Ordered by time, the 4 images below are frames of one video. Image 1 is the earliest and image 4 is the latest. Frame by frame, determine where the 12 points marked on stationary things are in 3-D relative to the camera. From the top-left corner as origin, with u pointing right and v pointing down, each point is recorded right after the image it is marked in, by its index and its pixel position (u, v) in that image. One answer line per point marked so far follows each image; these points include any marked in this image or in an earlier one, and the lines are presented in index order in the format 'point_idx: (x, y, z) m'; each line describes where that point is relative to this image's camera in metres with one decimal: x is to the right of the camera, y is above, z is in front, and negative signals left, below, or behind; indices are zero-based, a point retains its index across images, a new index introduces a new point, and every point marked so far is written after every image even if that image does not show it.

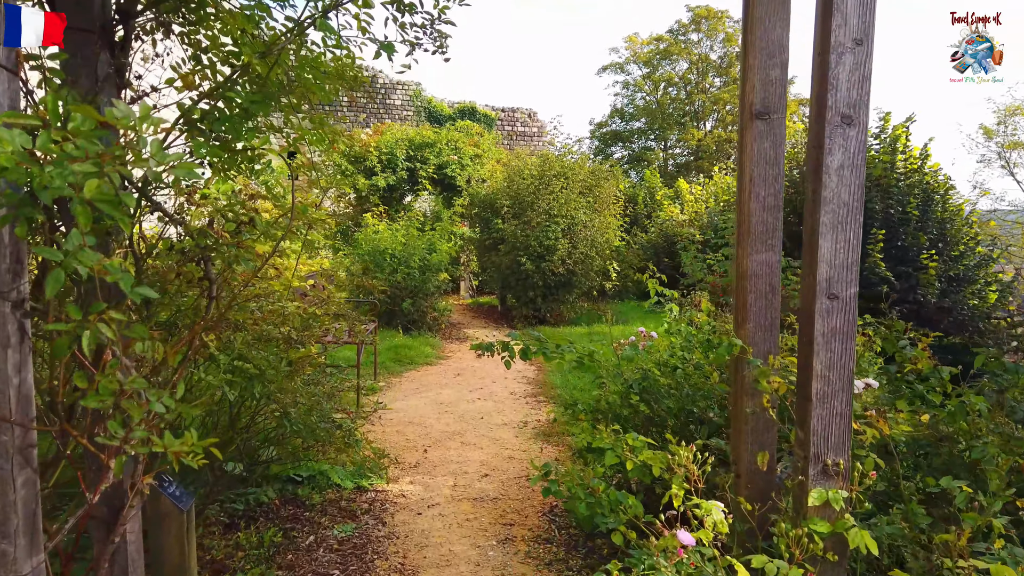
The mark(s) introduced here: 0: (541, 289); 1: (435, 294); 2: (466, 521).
0: (+0.4, 0.0, +9.8) m
1: (-0.9, -0.1, +8.6) m
2: (-0.2, -1.0, +3.1) m
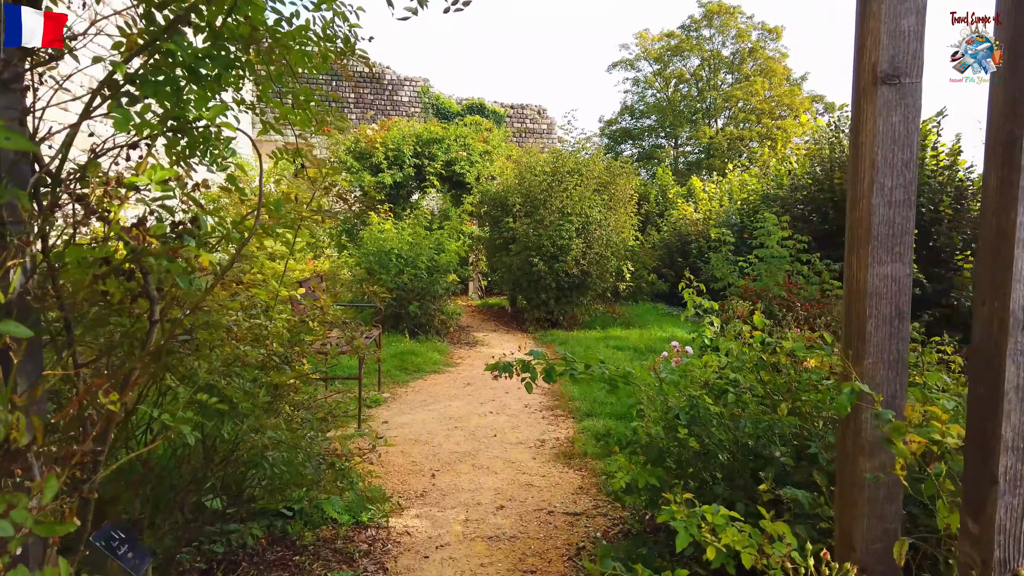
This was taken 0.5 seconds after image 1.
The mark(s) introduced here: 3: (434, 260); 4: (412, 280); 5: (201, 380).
0: (+0.5, 0.0, +9.3) m
1: (-0.7, -0.1, +8.2) m
2: (-0.1, -1.0, +2.7) m
3: (-0.8, +0.3, +8.1) m
4: (-1.0, +0.1, +7.9) m
5: (-0.8, -0.2, +1.9) m
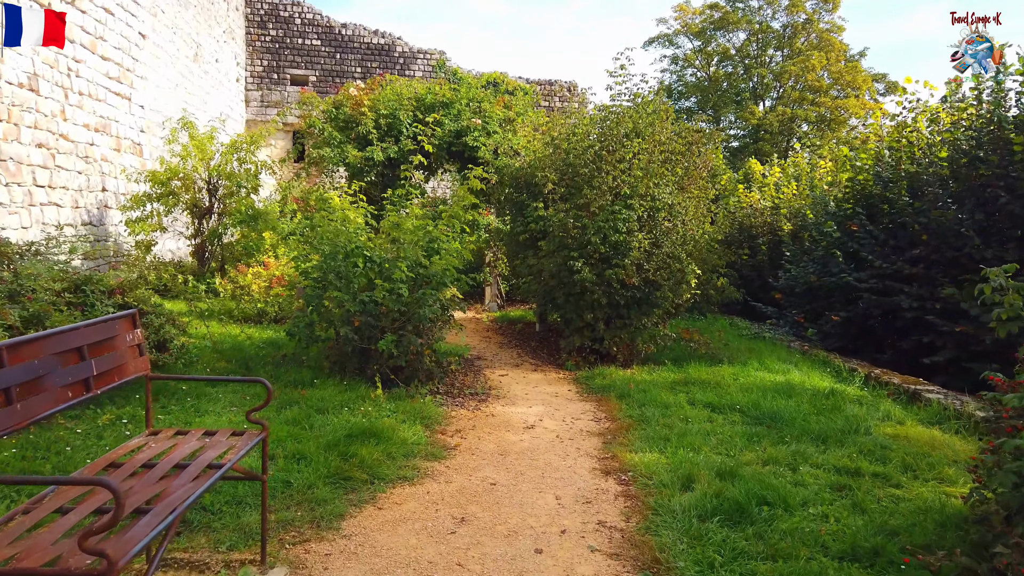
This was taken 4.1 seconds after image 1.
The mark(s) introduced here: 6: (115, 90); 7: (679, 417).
0: (+0.8, -0.2, +6.4) m
1: (-0.5, -0.2, +5.3) m
2: (-0.1, -1.2, -0.2) m
3: (-0.6, +0.2, +5.2) m
4: (-0.8, -0.1, +5.0) m
5: (-0.8, -0.4, -1.0) m
6: (-5.8, +2.9, +10.9) m
7: (+1.0, -0.8, +4.6) m
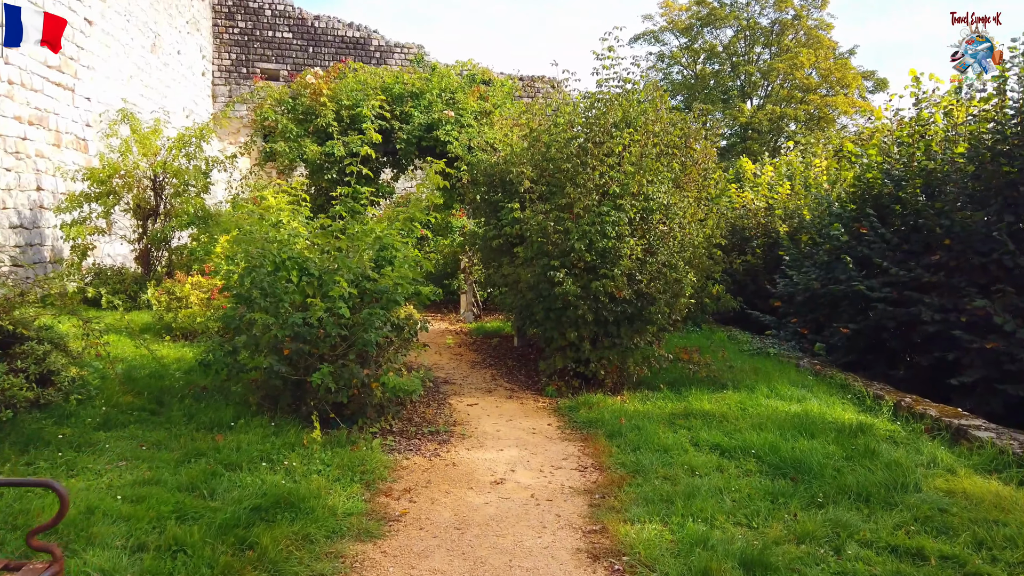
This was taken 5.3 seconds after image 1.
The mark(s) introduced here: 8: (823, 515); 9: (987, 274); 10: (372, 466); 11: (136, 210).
0: (+0.6, -0.3, +5.5) m
1: (-0.7, -0.3, +4.4) m
2: (-0.2, -1.3, -1.1) m
3: (-0.8, +0.1, +4.3) m
4: (-1.0, -0.2, +4.1) m
5: (-0.8, -0.5, -1.9) m
6: (-6.1, +2.8, +9.9) m
7: (+0.9, -0.9, +3.8) m
8: (+1.3, -1.0, +3.2) m
9: (+4.2, +0.1, +6.7) m
10: (-0.7, -0.9, +3.6) m
11: (-4.6, +0.9, +9.0) m
